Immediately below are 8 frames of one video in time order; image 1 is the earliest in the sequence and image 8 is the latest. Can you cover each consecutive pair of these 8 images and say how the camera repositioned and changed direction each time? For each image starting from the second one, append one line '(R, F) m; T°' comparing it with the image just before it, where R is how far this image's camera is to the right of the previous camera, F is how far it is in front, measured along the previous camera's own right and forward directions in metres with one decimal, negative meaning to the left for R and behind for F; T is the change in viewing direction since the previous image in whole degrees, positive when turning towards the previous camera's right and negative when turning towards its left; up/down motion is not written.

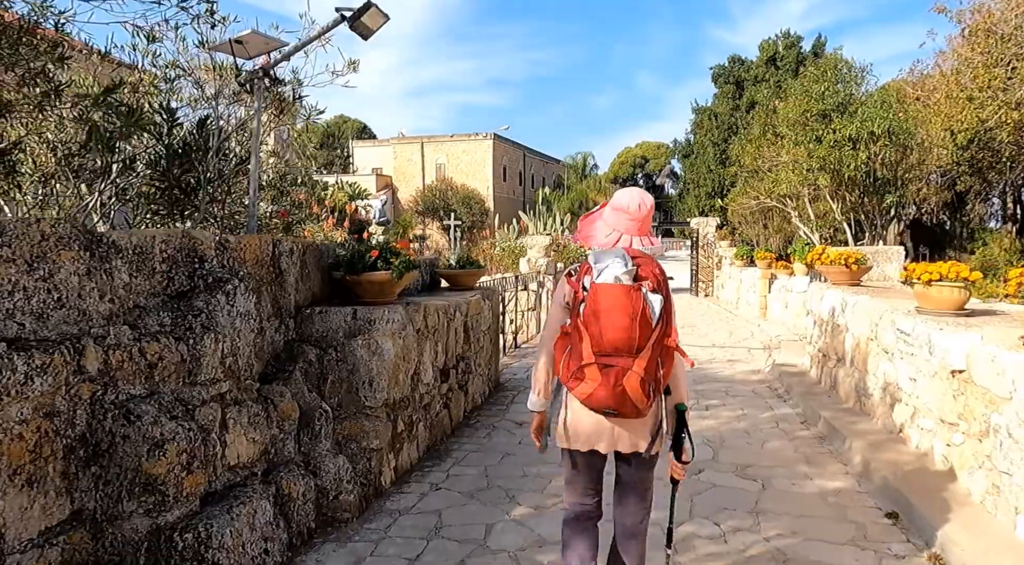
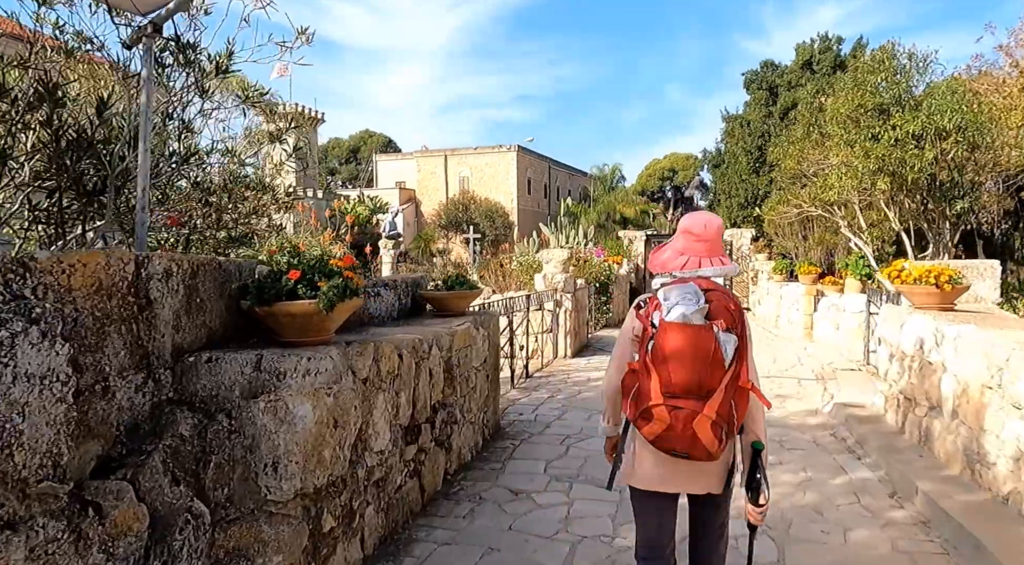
(+0.2, +1.3) m; -2°
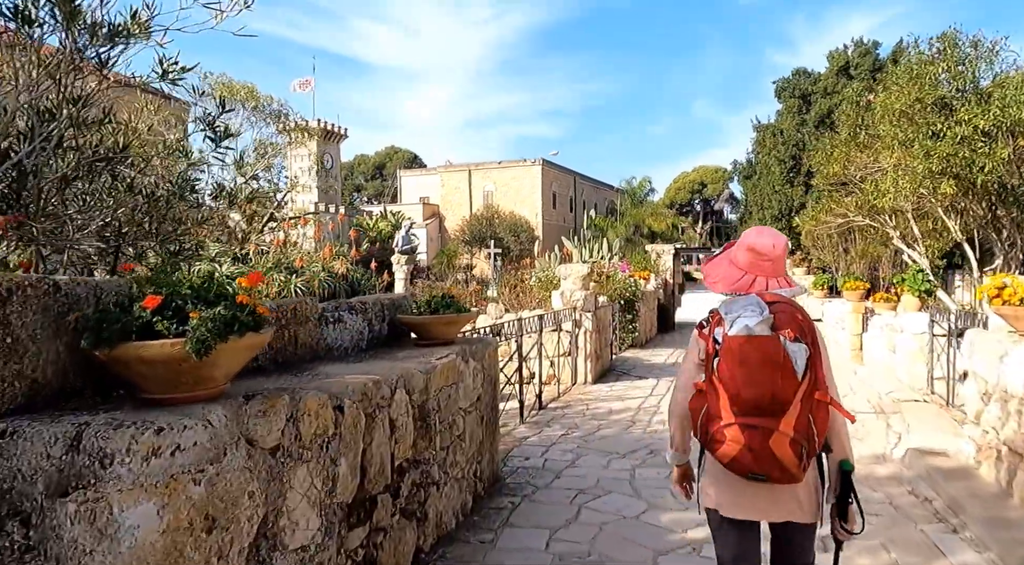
(+0.2, +1.0) m; -2°
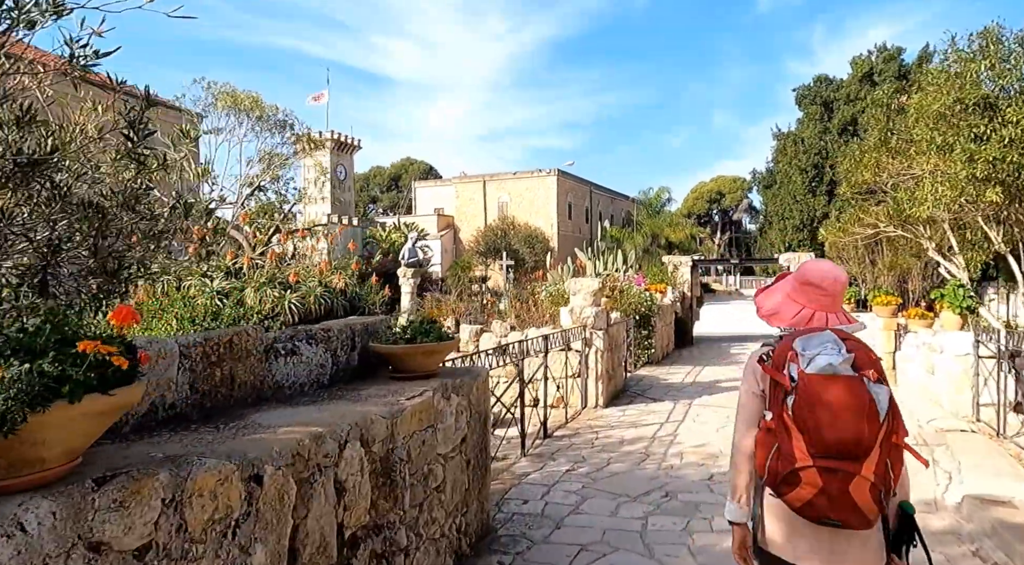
(+0.1, +0.7) m; -1°
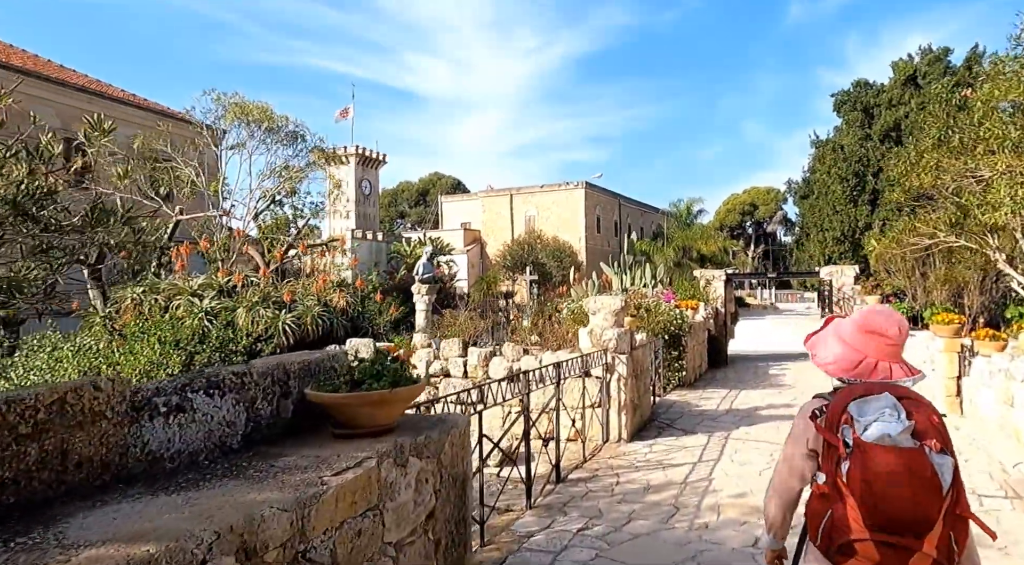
(+0.2, +1.0) m; -2°
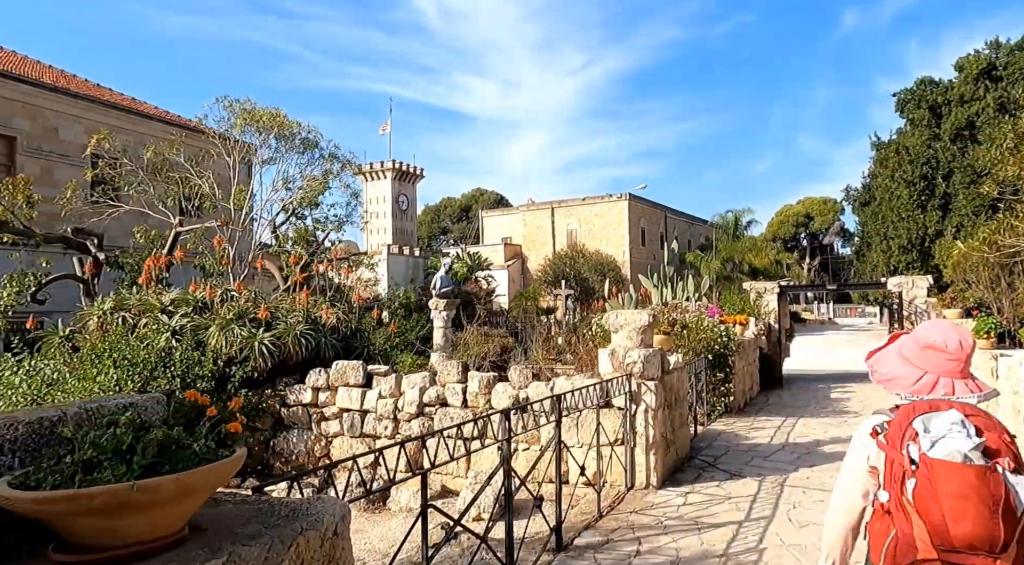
(+0.4, +1.4) m; -4°
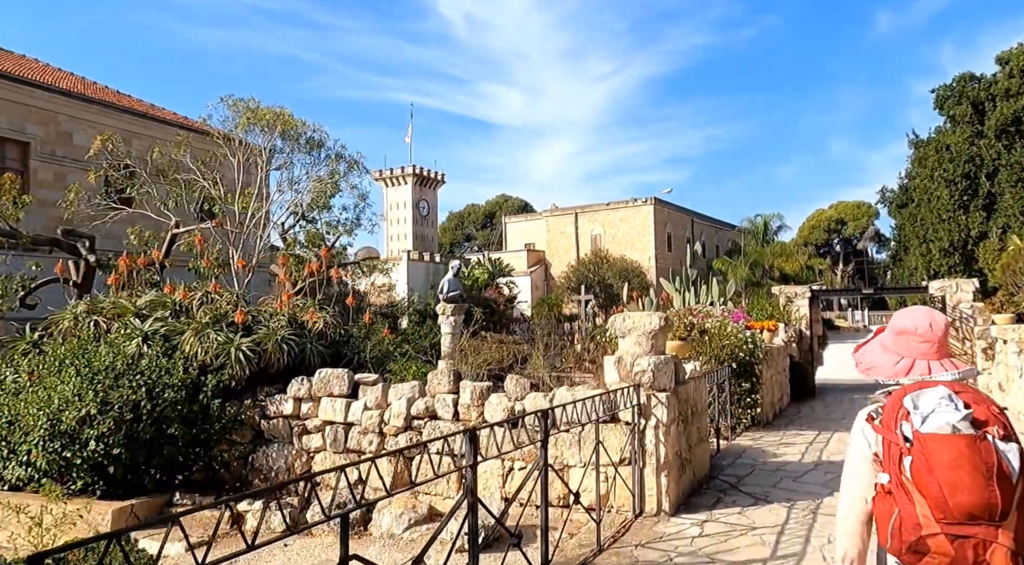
(+0.3, +0.8) m; -2°
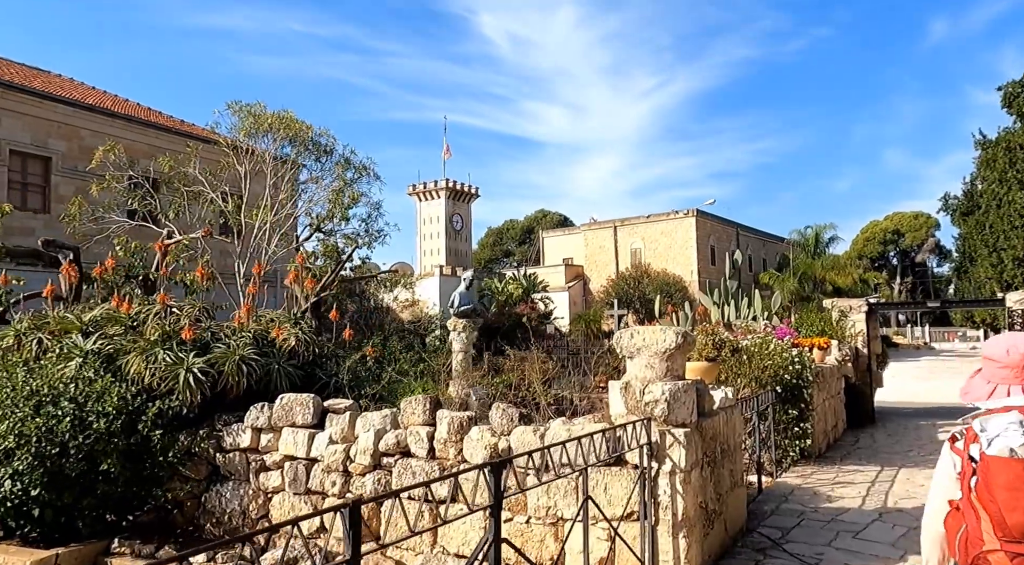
(+0.4, +1.2) m; -3°
